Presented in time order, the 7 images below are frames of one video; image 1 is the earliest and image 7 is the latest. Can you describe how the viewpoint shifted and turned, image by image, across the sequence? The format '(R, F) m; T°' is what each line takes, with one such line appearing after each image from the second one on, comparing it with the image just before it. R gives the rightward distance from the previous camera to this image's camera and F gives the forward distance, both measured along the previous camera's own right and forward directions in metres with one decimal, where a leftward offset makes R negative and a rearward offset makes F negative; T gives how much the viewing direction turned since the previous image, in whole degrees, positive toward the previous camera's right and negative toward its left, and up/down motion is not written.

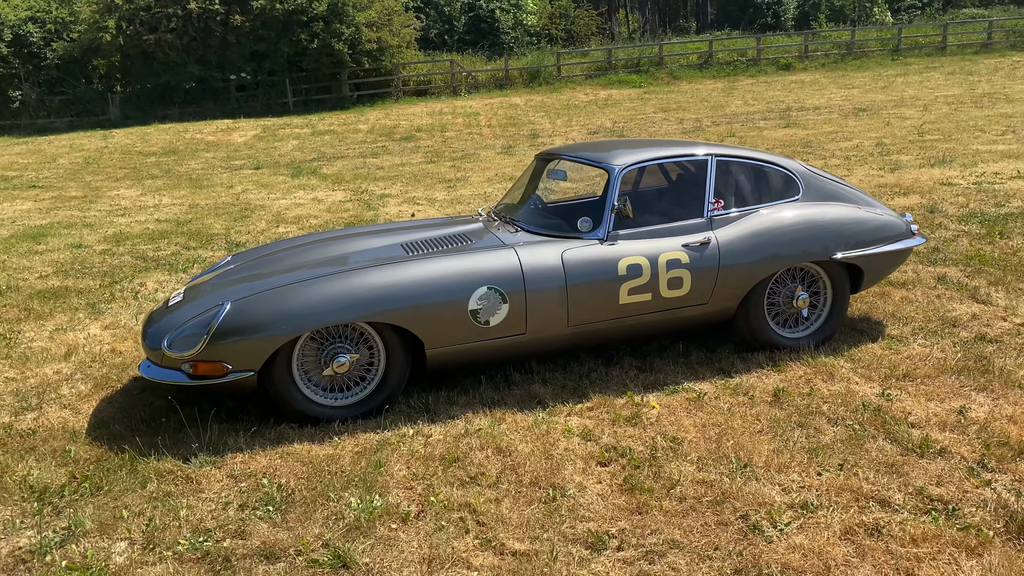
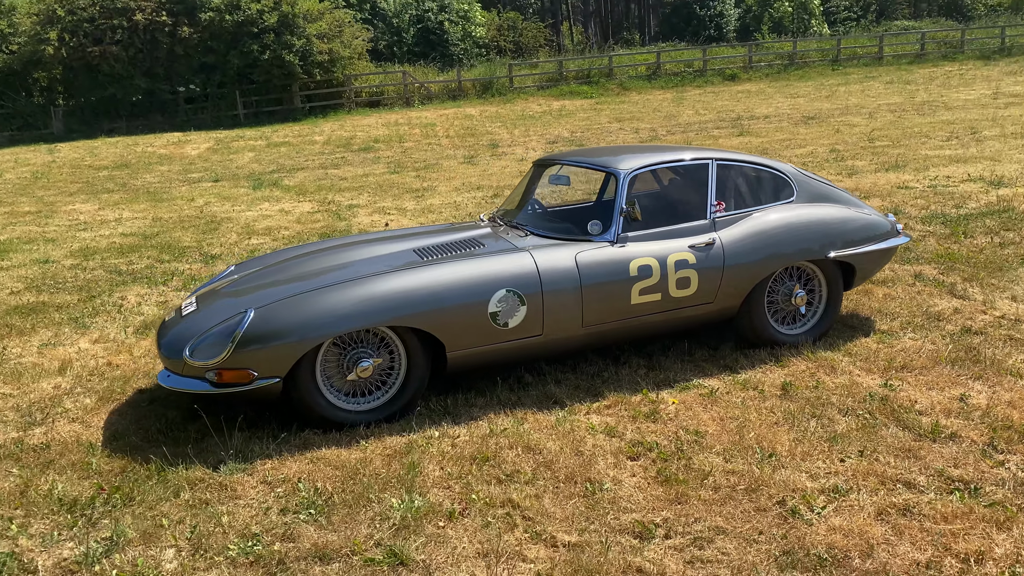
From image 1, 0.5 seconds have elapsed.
(-0.3, -0.1) m; +3°
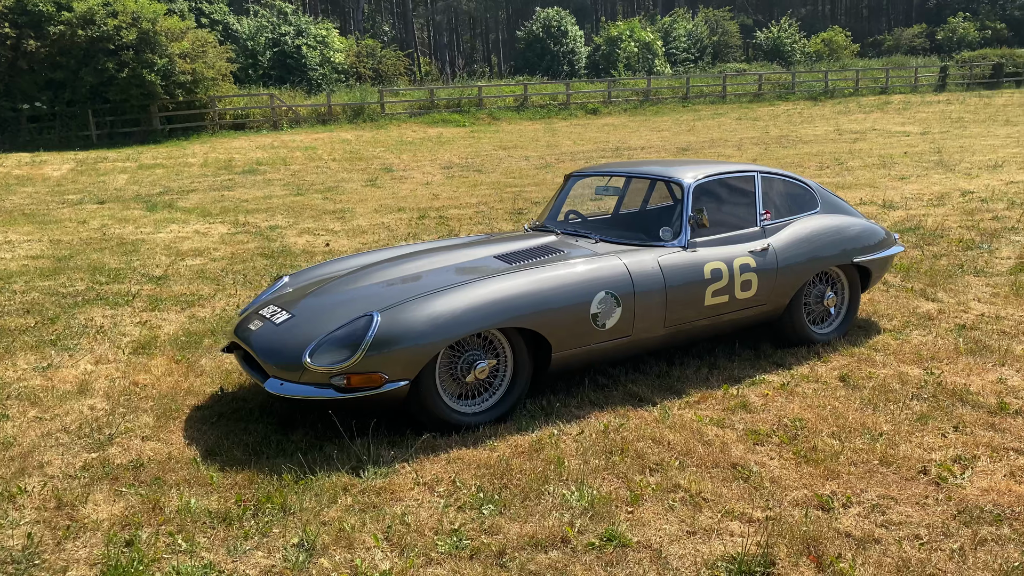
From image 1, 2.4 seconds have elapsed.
(-1.0, 0.0) m; +9°
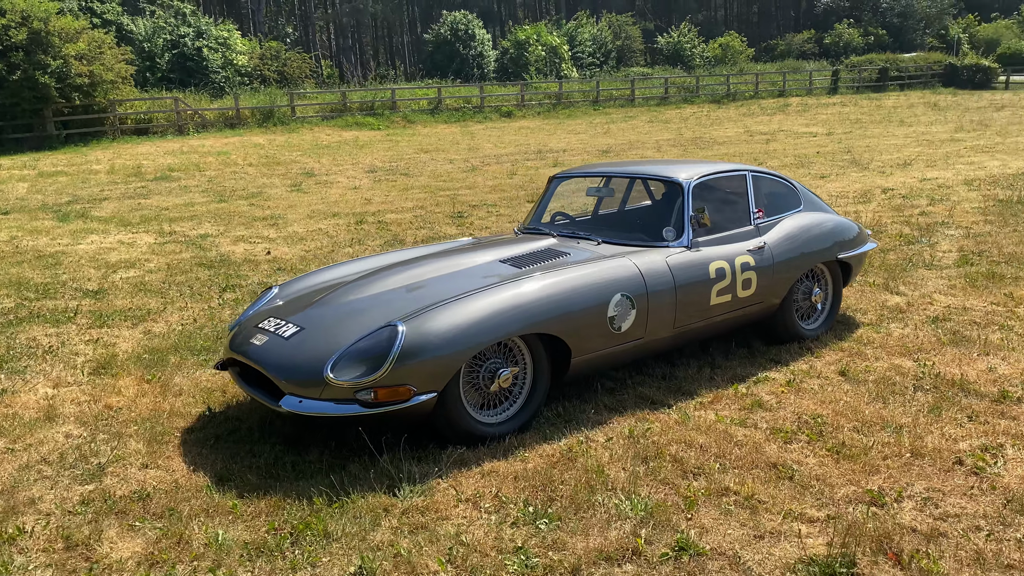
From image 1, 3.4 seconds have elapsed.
(-0.4, +0.1) m; +6°
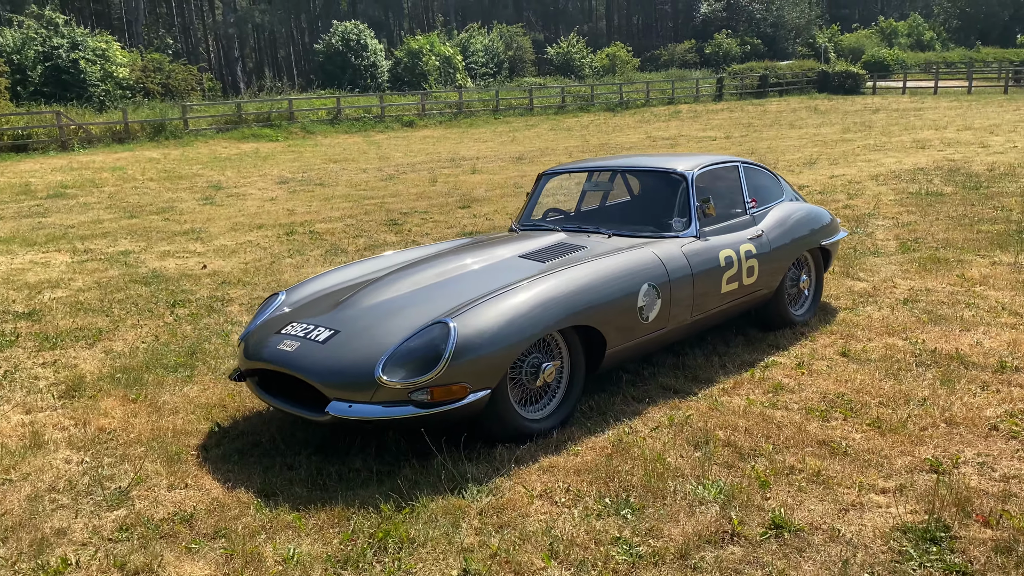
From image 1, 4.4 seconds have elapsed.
(-0.5, +0.1) m; +7°
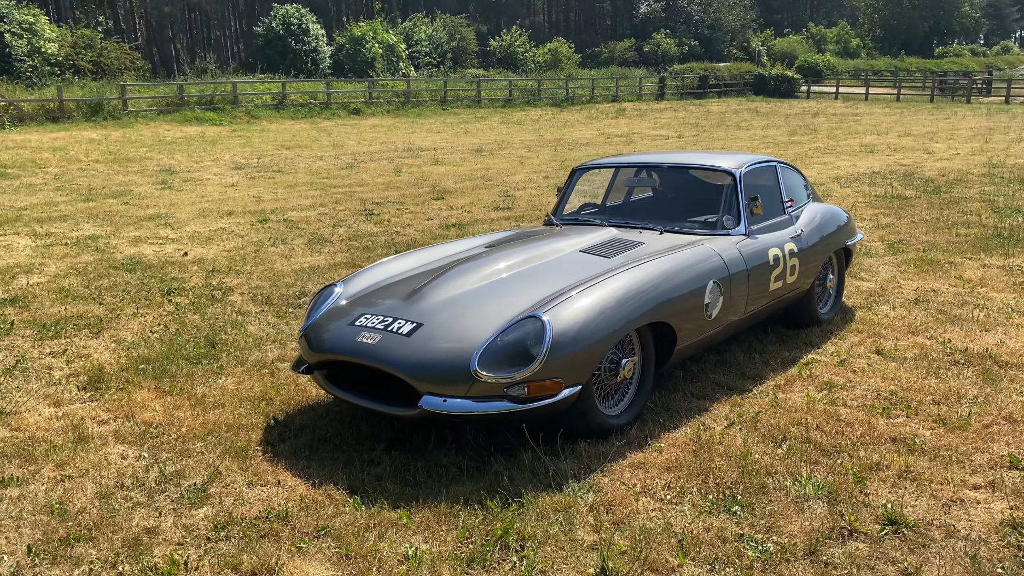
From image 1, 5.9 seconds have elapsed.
(-0.6, 0.0) m; +4°
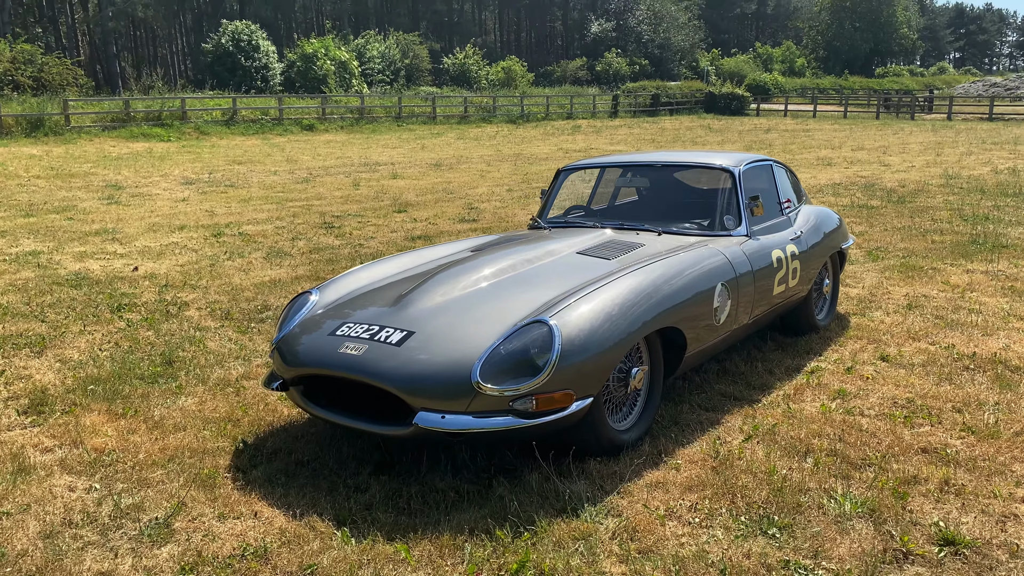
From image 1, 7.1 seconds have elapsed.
(-0.2, +0.3) m; +3°
